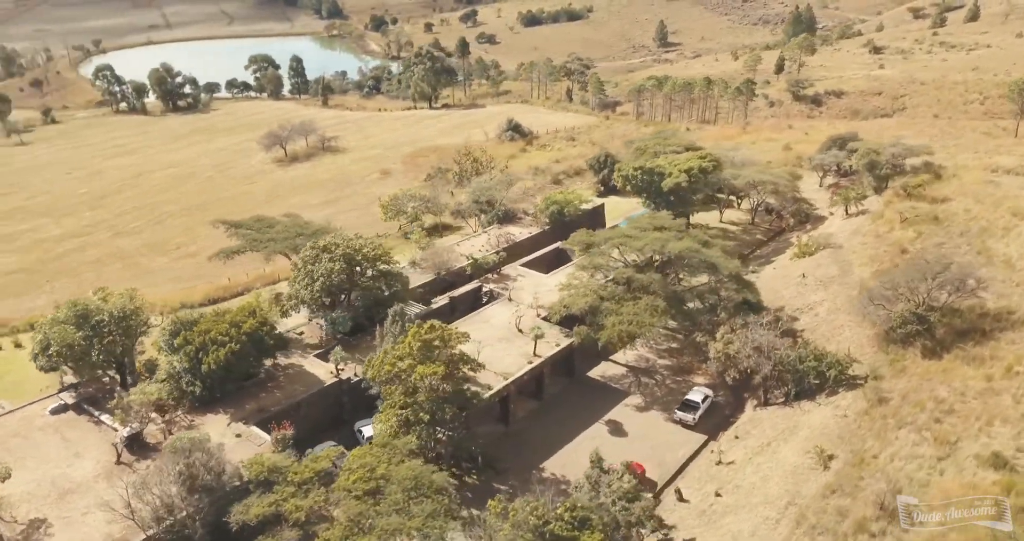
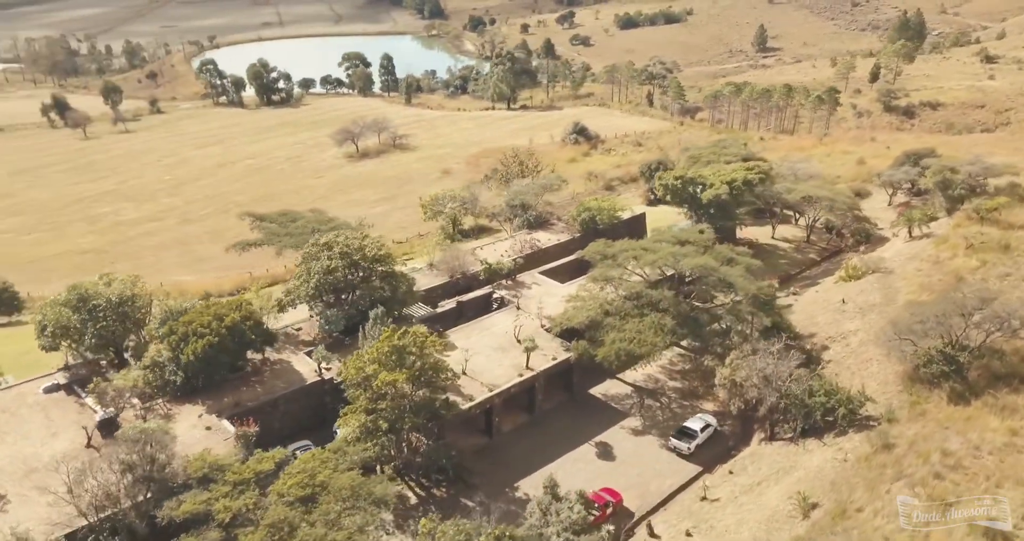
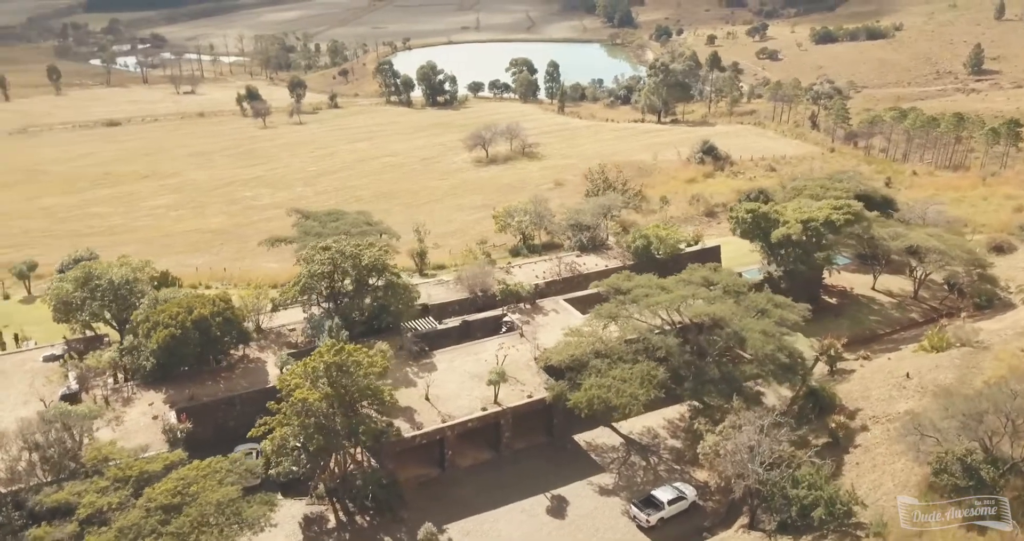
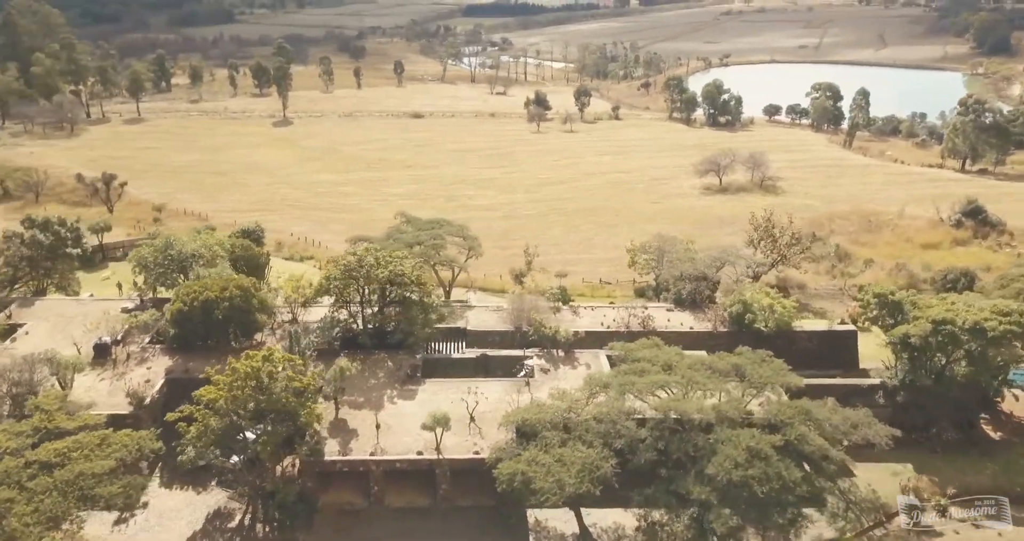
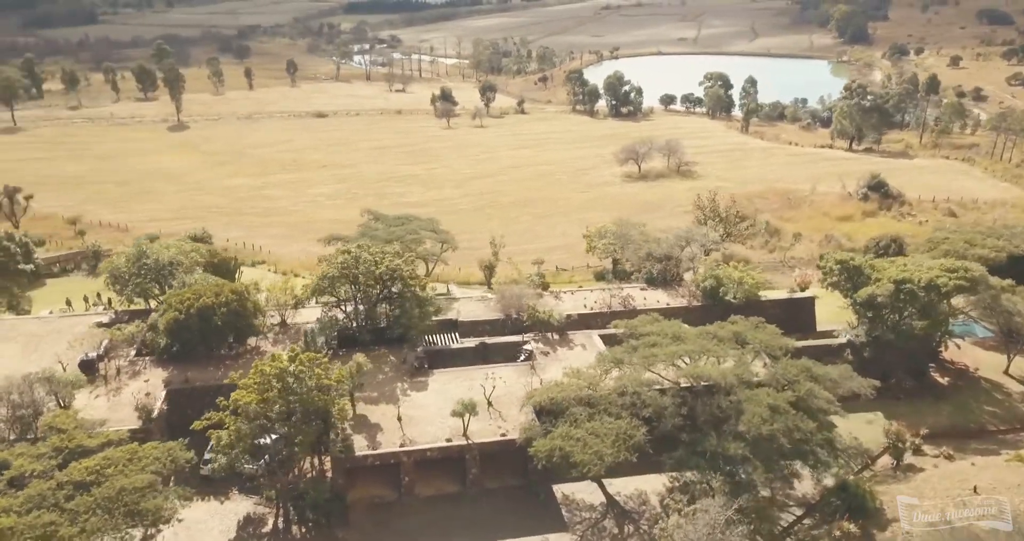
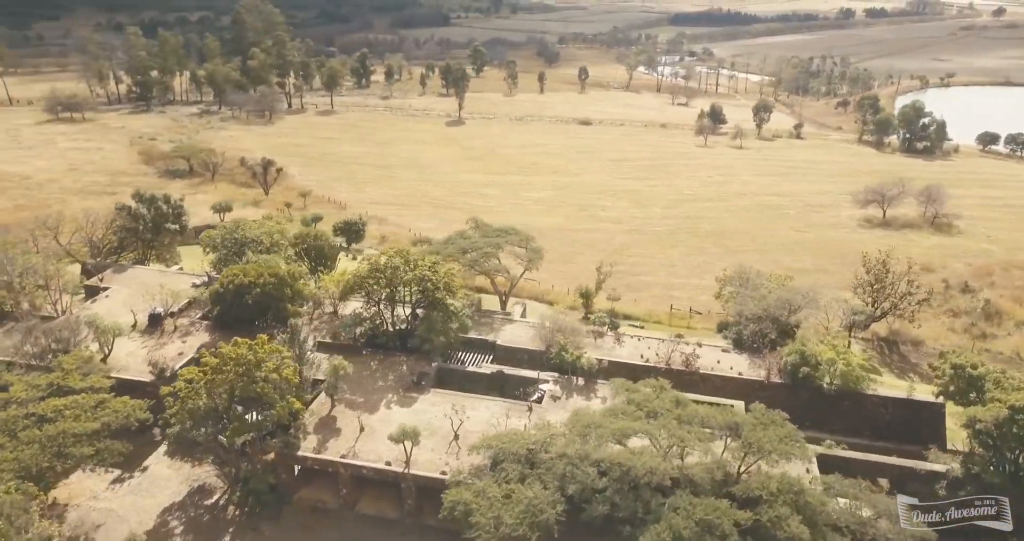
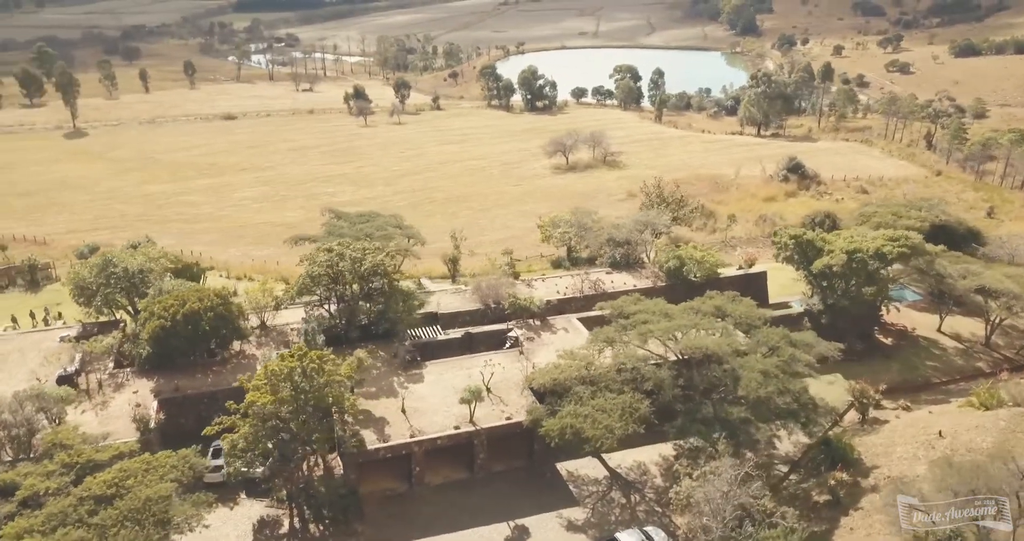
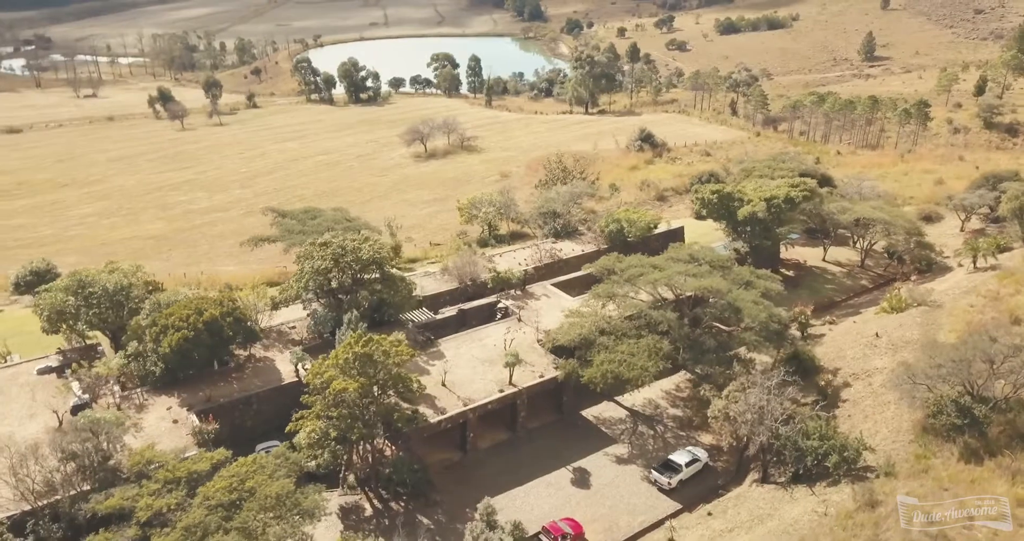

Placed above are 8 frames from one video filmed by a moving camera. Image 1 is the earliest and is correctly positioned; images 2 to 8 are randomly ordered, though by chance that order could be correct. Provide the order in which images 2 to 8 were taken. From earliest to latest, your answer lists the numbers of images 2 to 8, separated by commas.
2, 8, 3, 7, 5, 4, 6
